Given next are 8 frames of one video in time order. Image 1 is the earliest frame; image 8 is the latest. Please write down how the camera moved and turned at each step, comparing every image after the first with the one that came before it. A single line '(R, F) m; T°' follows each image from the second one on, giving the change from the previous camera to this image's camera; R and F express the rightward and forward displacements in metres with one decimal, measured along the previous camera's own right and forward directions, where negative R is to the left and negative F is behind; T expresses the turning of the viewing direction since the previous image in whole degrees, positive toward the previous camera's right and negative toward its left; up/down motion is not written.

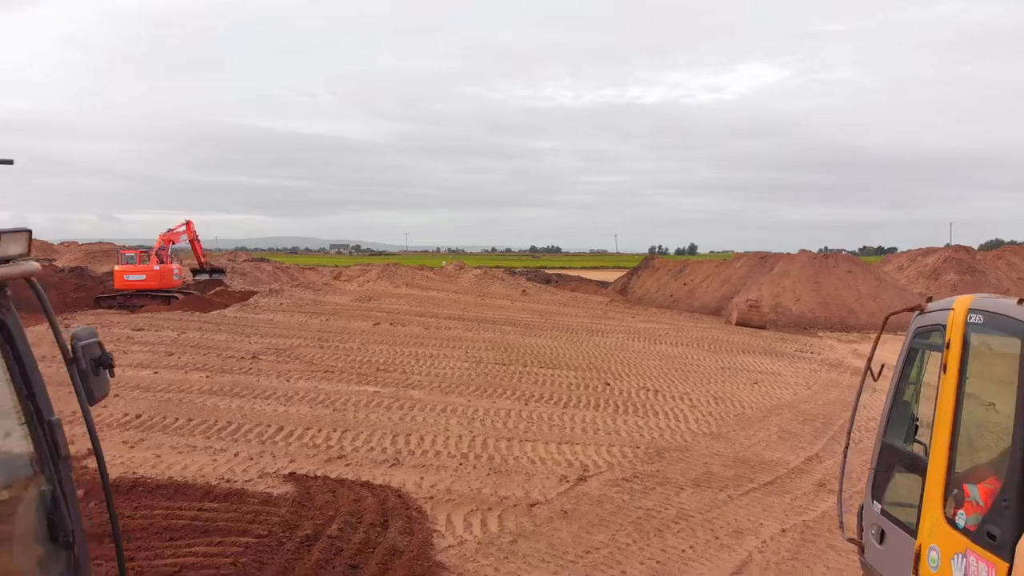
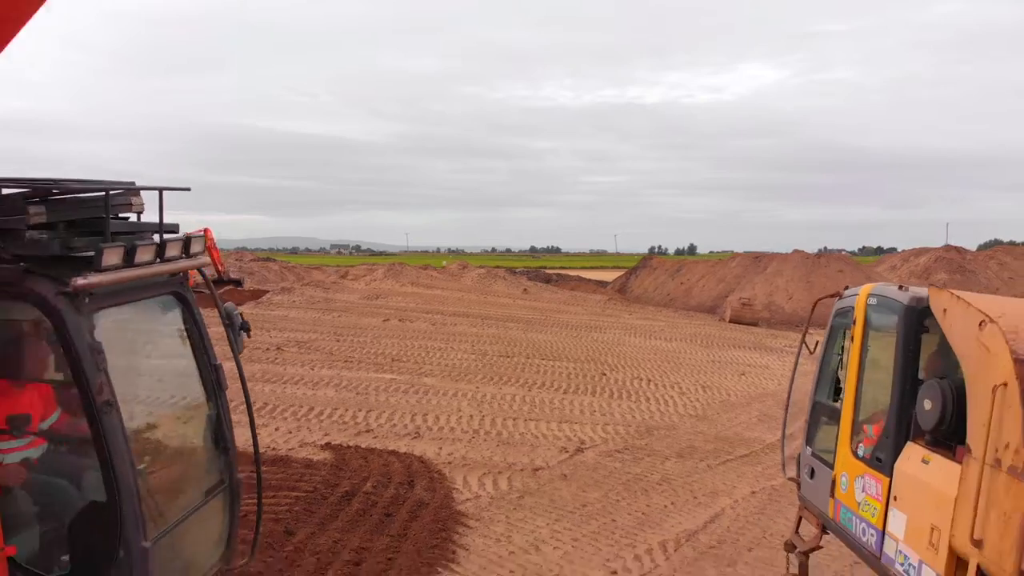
(-0.1, -0.8) m; 0°
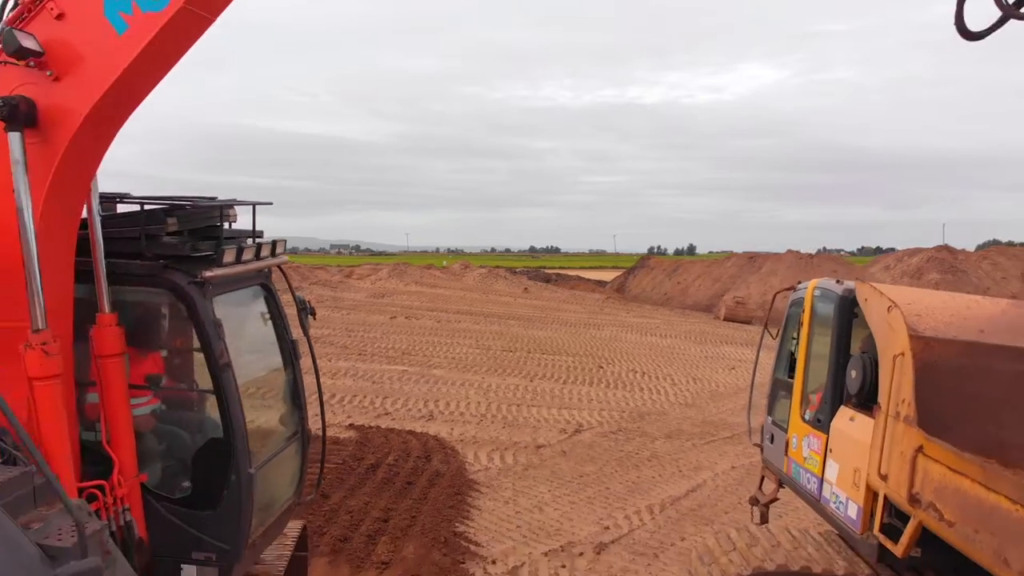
(-0.1, -0.7) m; 0°
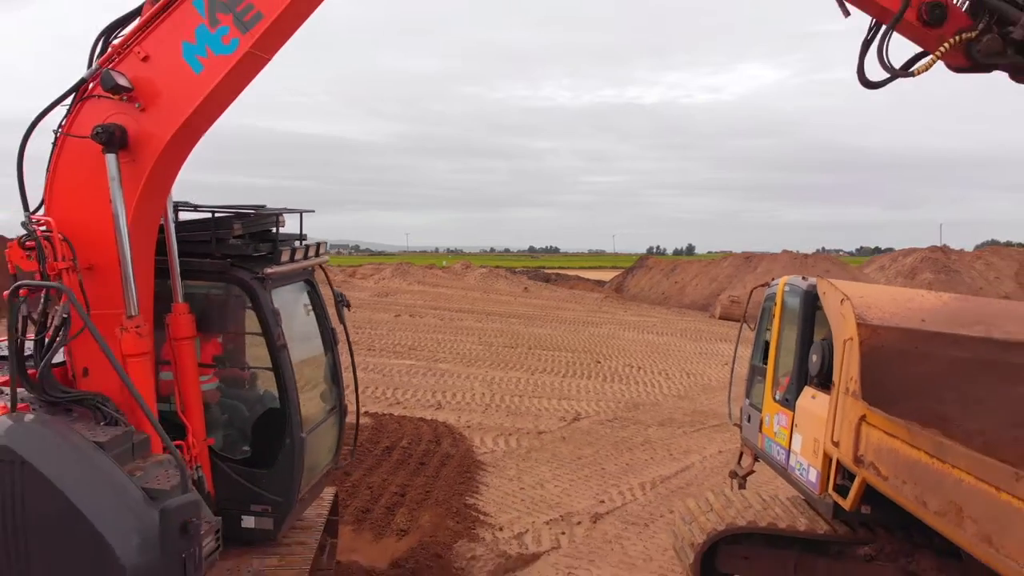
(0.0, -0.5) m; 0°
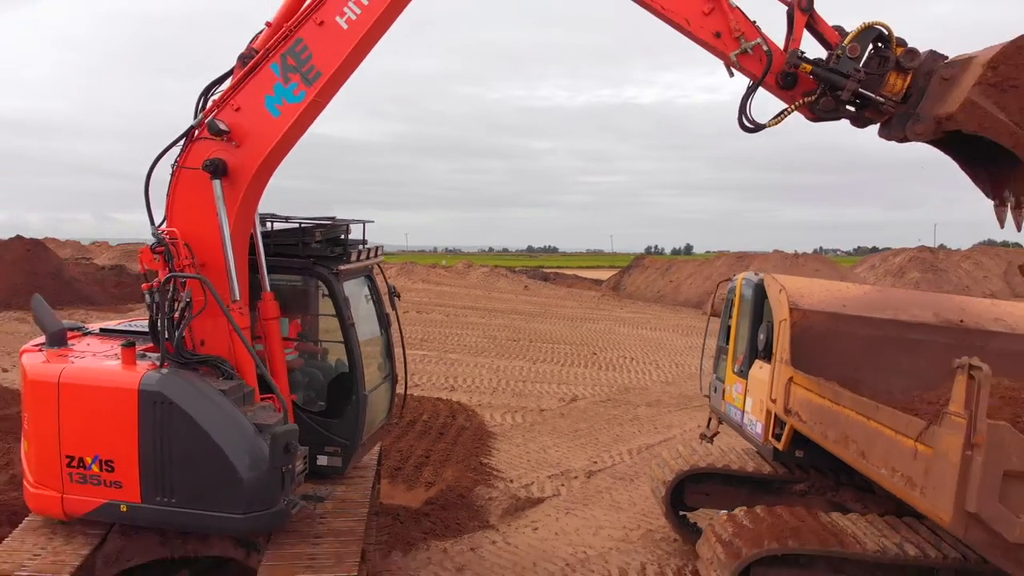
(-0.1, -1.0) m; 0°
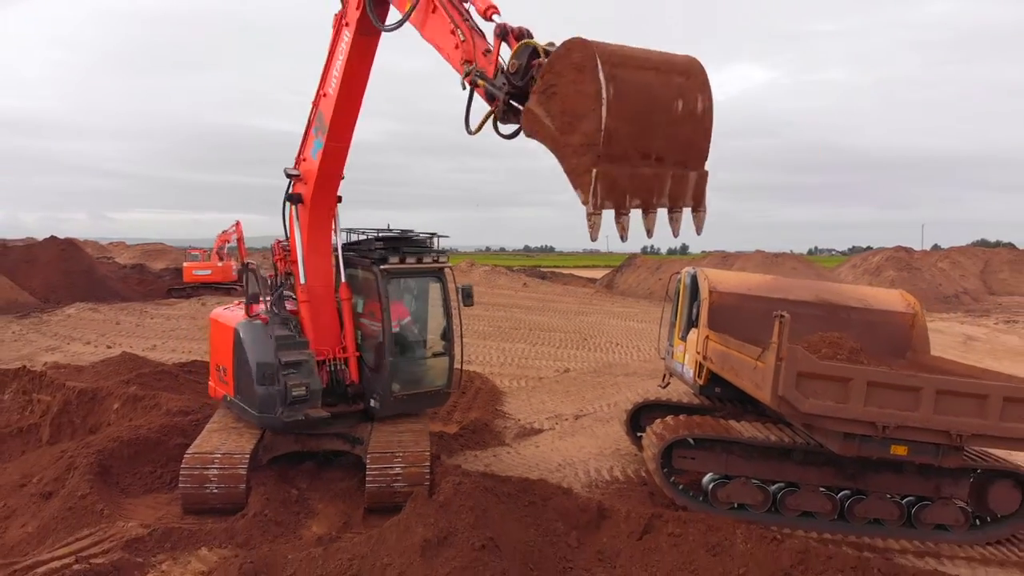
(-0.1, -2.1) m; 0°
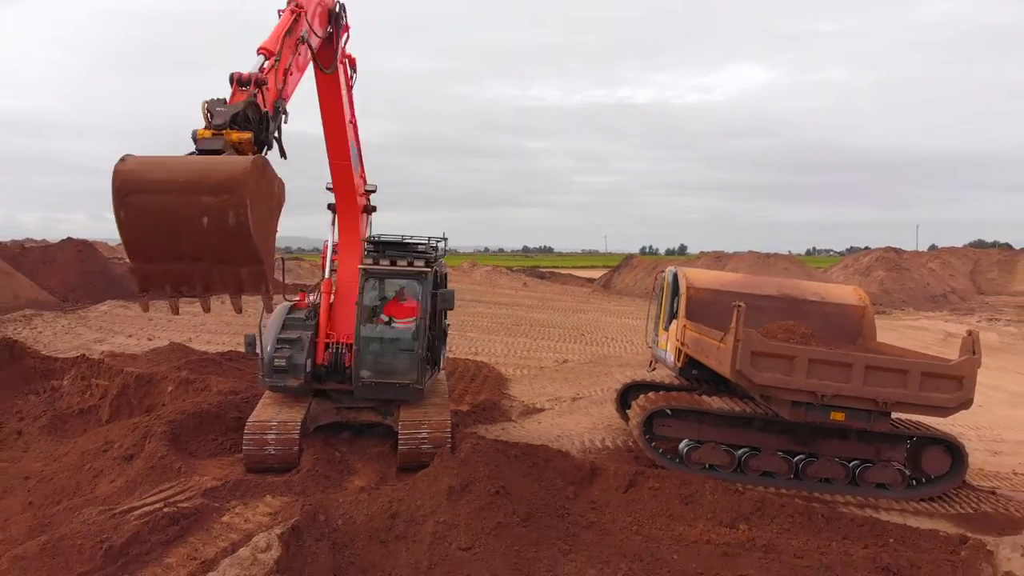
(-0.1, -1.1) m; 0°
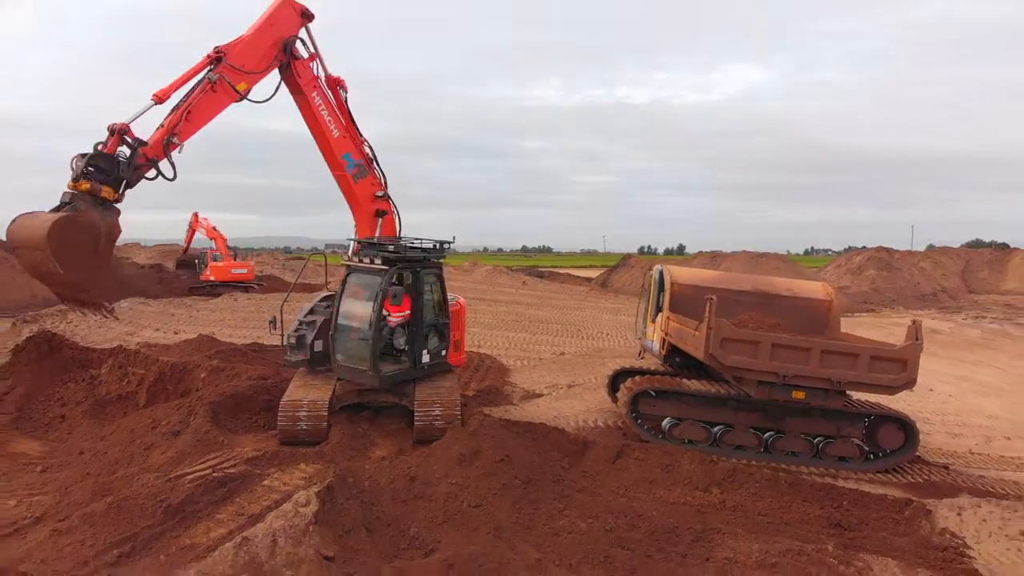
(0.0, -0.9) m; 0°
